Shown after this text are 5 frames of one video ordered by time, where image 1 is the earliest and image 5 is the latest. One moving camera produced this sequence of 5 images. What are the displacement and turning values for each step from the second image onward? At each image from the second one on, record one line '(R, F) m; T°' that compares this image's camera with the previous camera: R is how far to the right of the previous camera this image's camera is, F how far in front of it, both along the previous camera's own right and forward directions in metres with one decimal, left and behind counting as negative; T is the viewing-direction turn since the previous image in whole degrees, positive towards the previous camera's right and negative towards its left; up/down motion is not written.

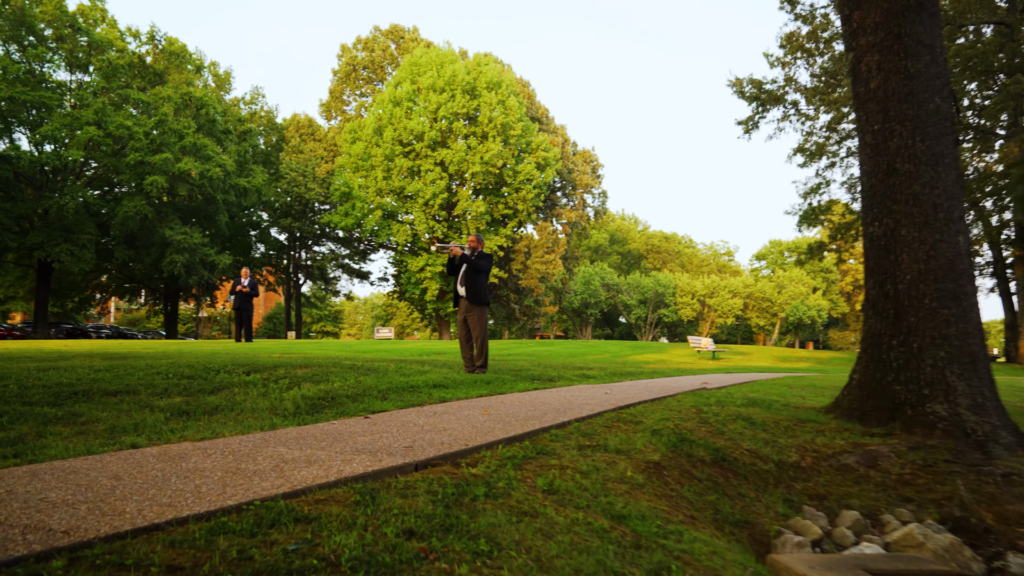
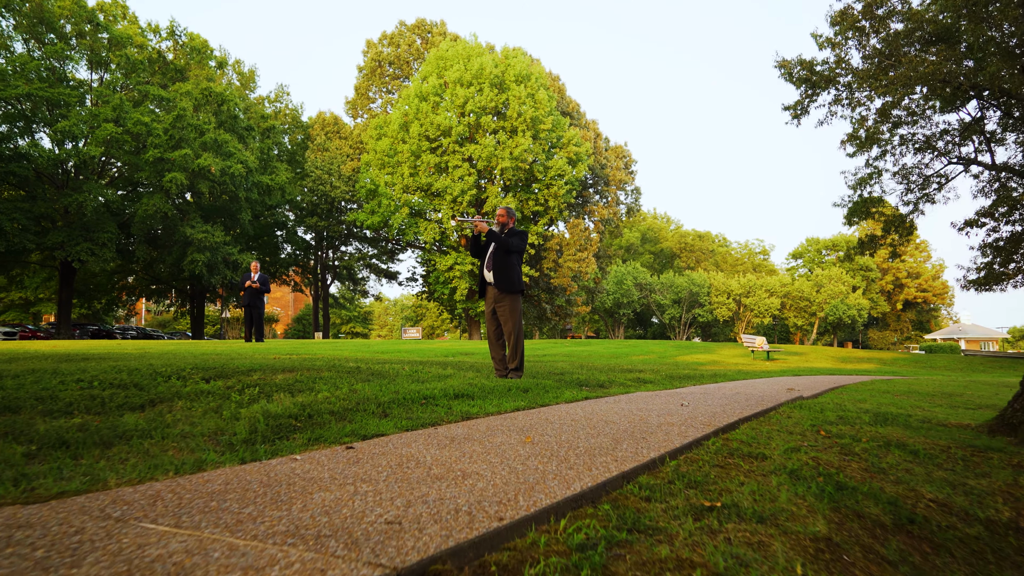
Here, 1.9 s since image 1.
(-0.1, +1.6) m; -3°
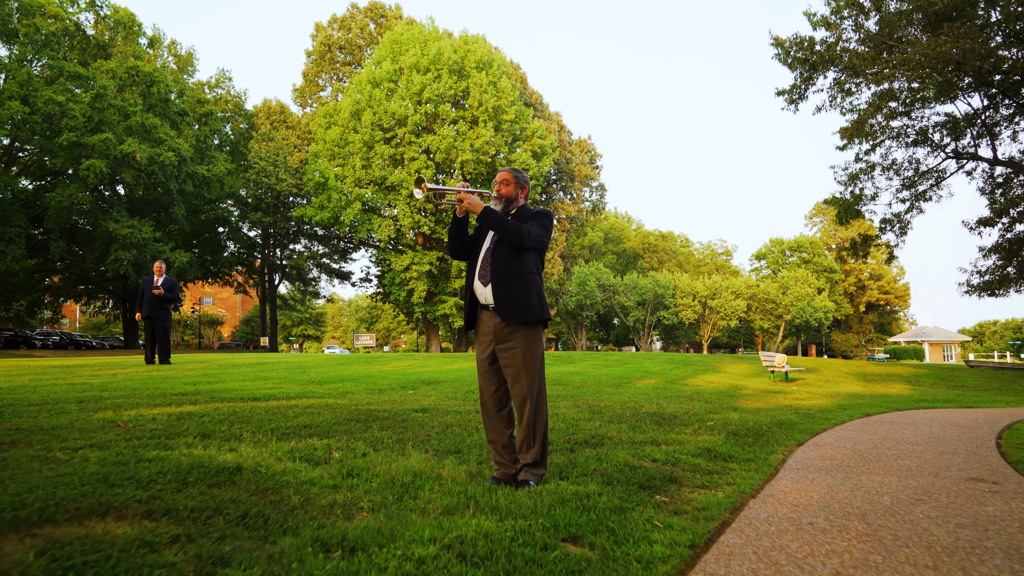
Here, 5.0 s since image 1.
(-0.3, +3.0) m; +4°
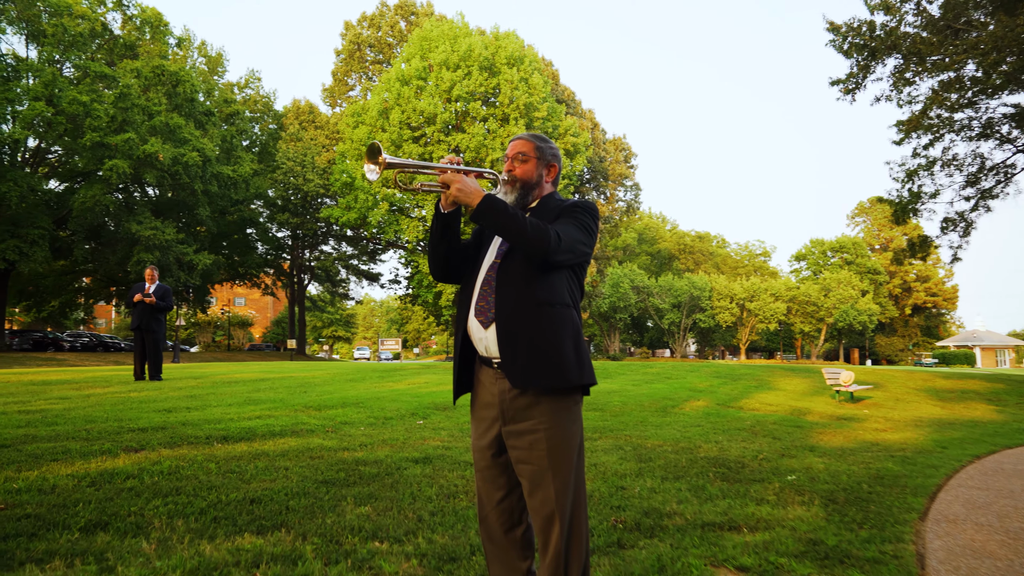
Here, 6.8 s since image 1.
(0.0, +1.5) m; -3°
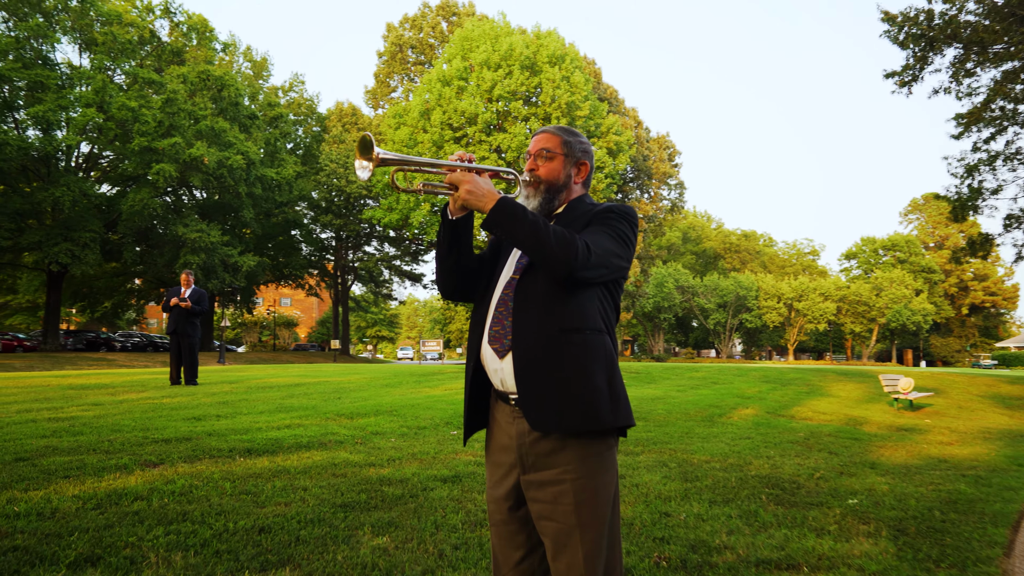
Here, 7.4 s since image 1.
(+0.1, +0.4) m; -4°
